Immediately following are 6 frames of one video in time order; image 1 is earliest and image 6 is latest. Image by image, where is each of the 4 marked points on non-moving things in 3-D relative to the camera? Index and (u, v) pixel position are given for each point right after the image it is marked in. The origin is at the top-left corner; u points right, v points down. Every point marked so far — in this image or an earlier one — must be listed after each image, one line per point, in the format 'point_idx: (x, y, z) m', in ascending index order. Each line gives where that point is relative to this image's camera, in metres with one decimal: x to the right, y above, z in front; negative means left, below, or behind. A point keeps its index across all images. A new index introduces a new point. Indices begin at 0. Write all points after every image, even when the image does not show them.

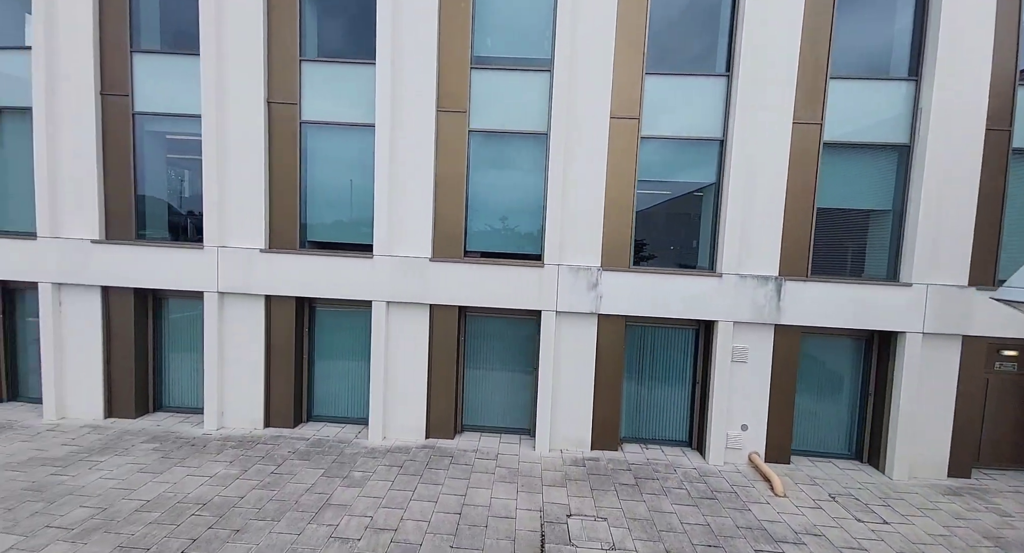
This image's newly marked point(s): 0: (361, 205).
0: (-2.7, +1.3, +8.2) m
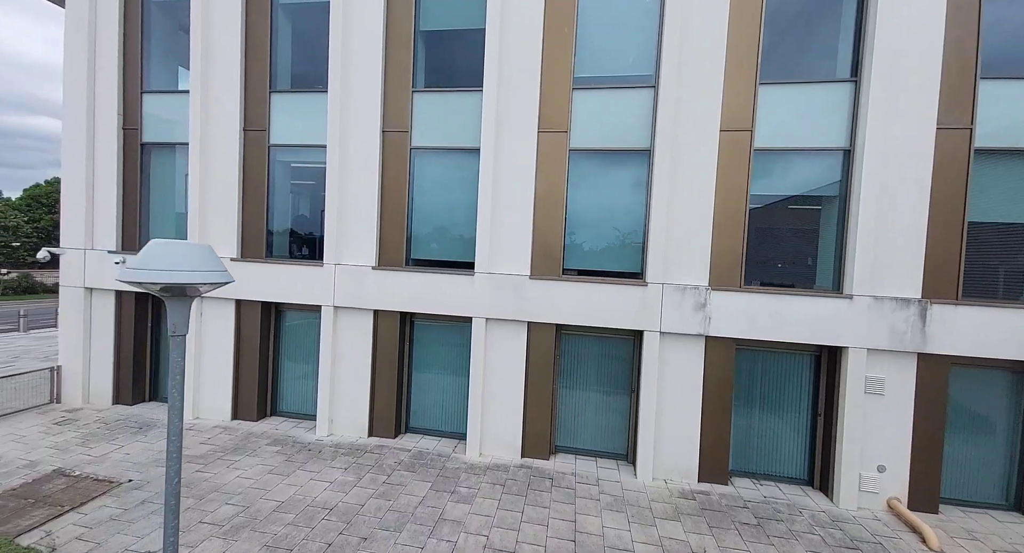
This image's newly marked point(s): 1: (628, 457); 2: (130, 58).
0: (-0.9, +1.0, +8.5) m
1: (+2.1, -3.2, +8.3) m
2: (-8.0, +4.5, +9.6) m
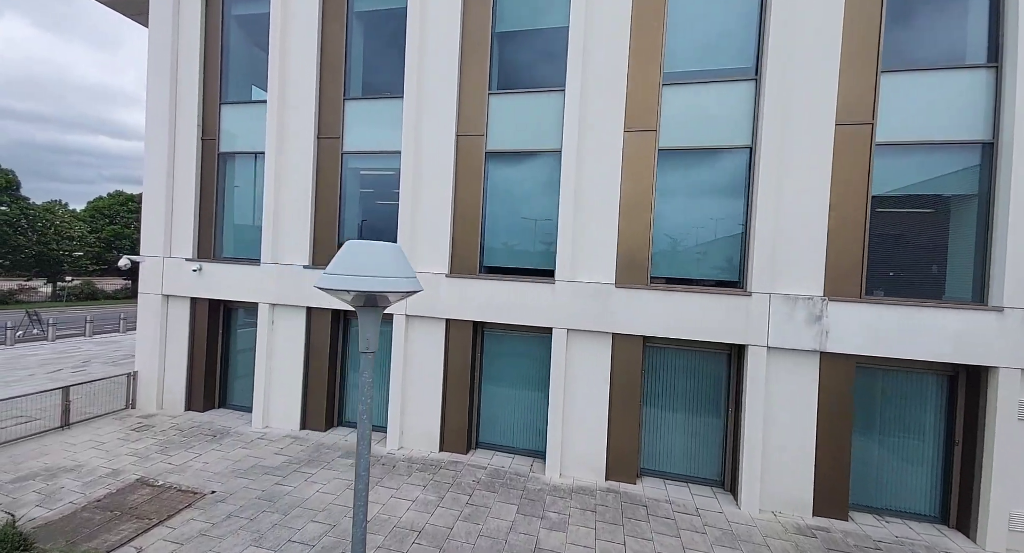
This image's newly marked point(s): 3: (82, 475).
0: (+0.5, +0.8, +8.1) m
1: (+3.5, -3.4, +7.5) m
2: (-6.4, +4.3, +9.8) m
3: (-6.5, -3.0, +6.9) m
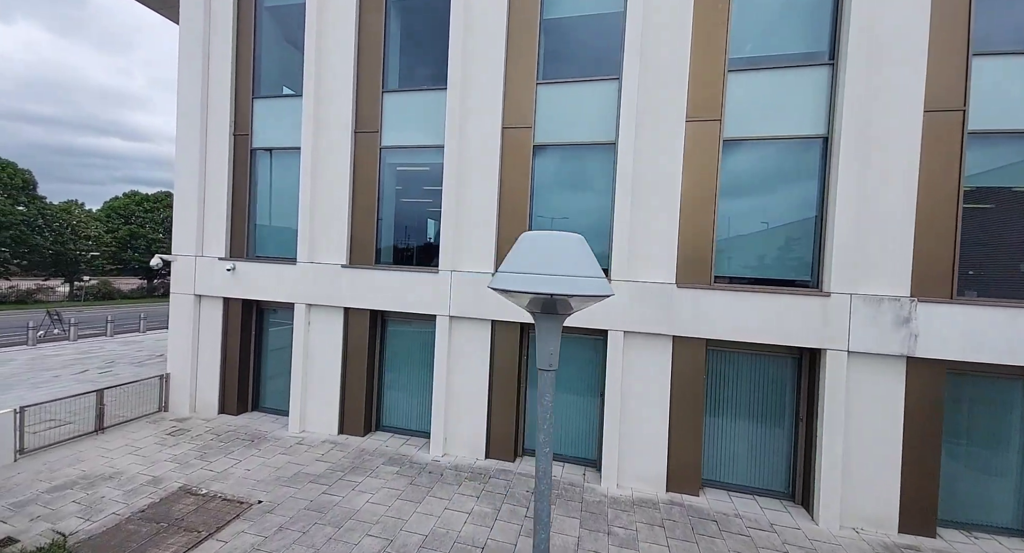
0: (+1.4, +0.8, +7.7) m
1: (+4.3, -3.4, +7.1) m
2: (-5.5, +4.4, +9.5) m
3: (-5.6, -3.0, +6.6) m
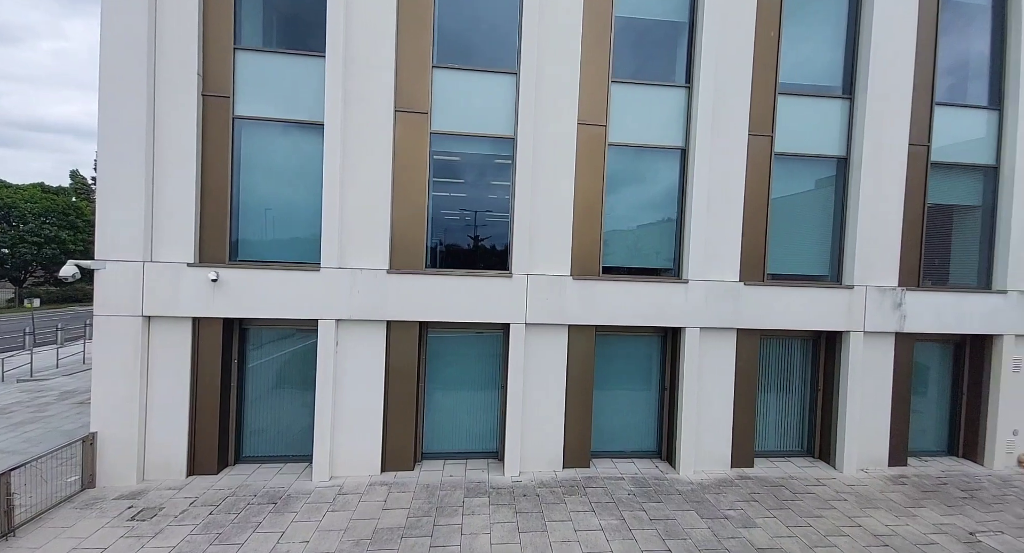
0: (+2.6, +0.8, +7.9) m
1: (+5.6, -3.3, +8.6) m
2: (-4.6, +4.2, +7.0) m
3: (-3.5, -3.2, +4.6) m
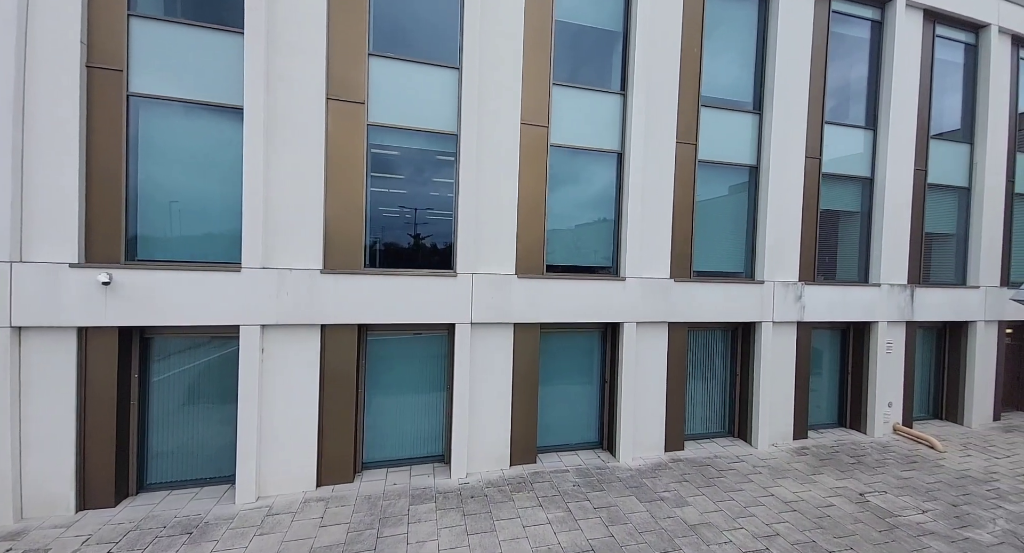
0: (+1.5, +0.9, +8.2) m
1: (+4.4, -3.2, +9.4) m
2: (-5.4, +4.2, +6.0) m
3: (-3.8, -3.2, +3.8) m
